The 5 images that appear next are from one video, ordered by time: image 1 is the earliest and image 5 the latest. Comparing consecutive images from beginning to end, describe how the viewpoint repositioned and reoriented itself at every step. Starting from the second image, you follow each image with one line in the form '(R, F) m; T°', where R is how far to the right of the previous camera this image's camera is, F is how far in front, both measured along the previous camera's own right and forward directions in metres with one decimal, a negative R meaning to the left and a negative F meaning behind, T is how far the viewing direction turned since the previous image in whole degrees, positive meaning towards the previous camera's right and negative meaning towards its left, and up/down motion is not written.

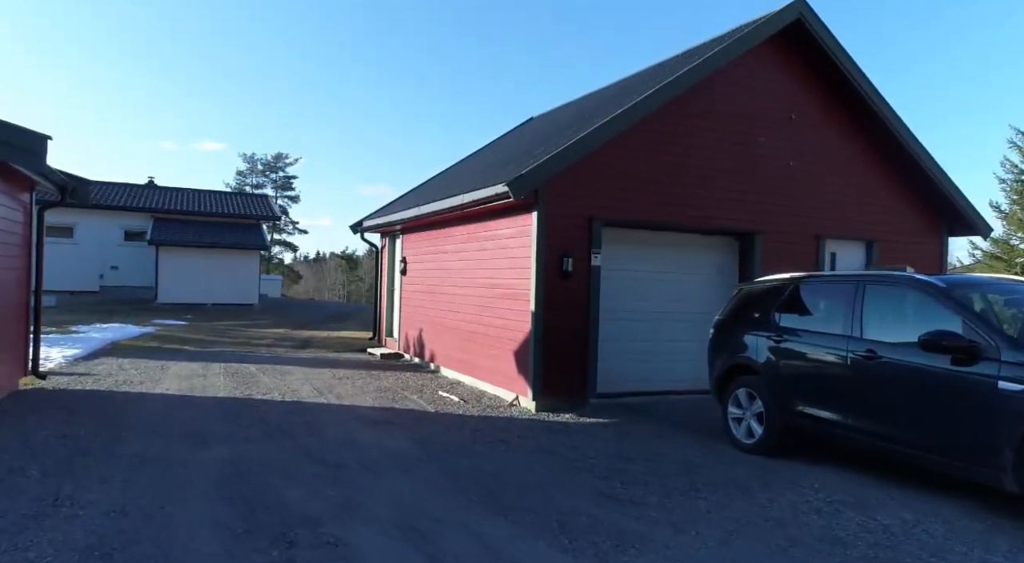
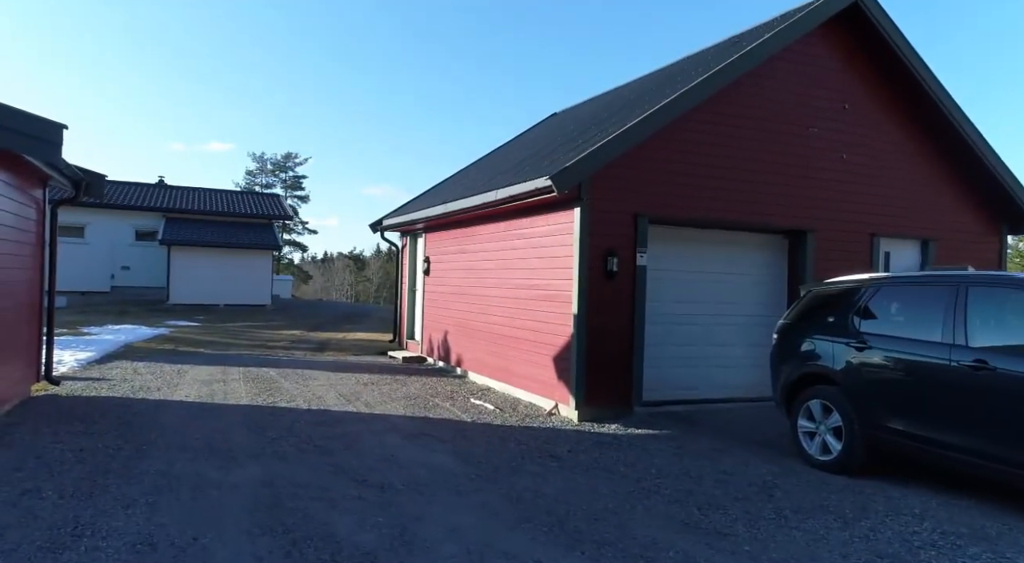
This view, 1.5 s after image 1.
(-0.4, +0.5) m; -1°
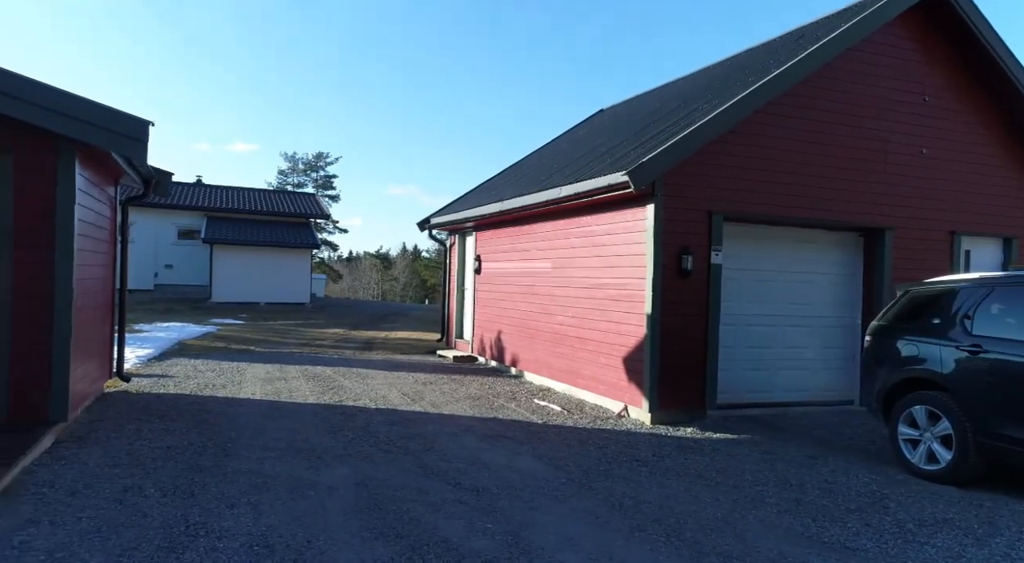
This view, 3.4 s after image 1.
(-0.6, +0.2) m; -2°
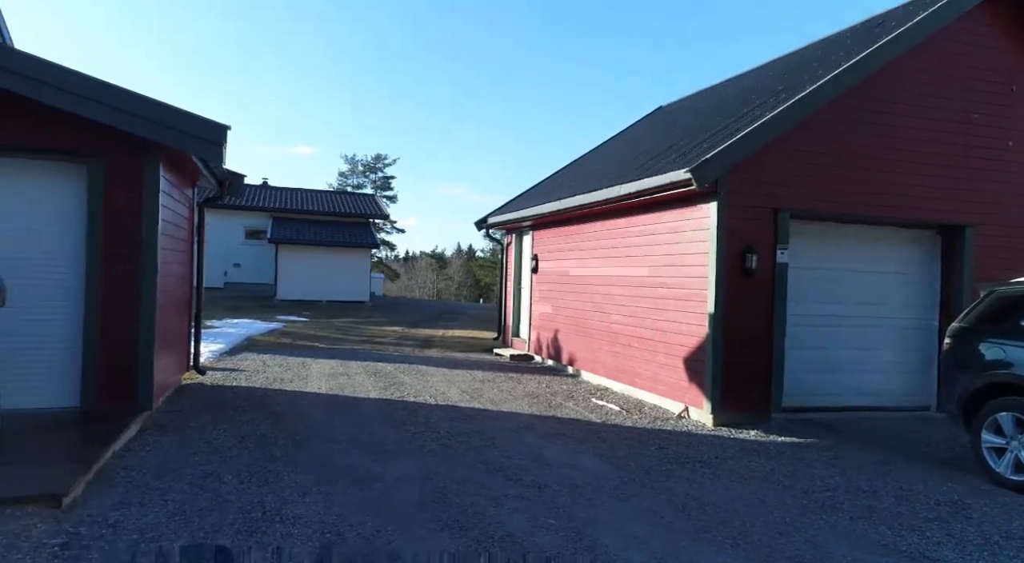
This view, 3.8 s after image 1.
(-0.1, 0.0) m; -4°
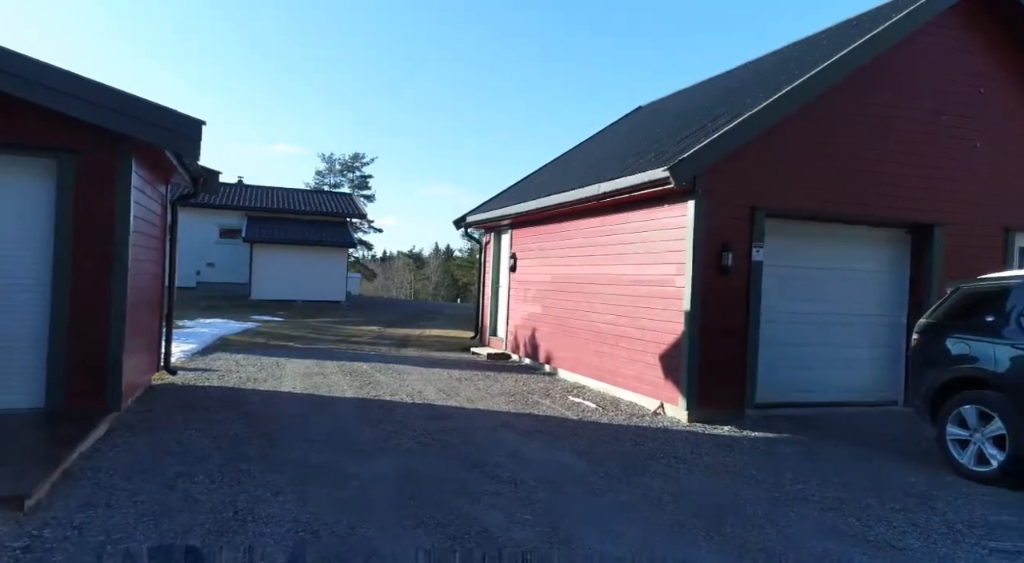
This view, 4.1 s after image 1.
(0.0, 0.0) m; +2°
